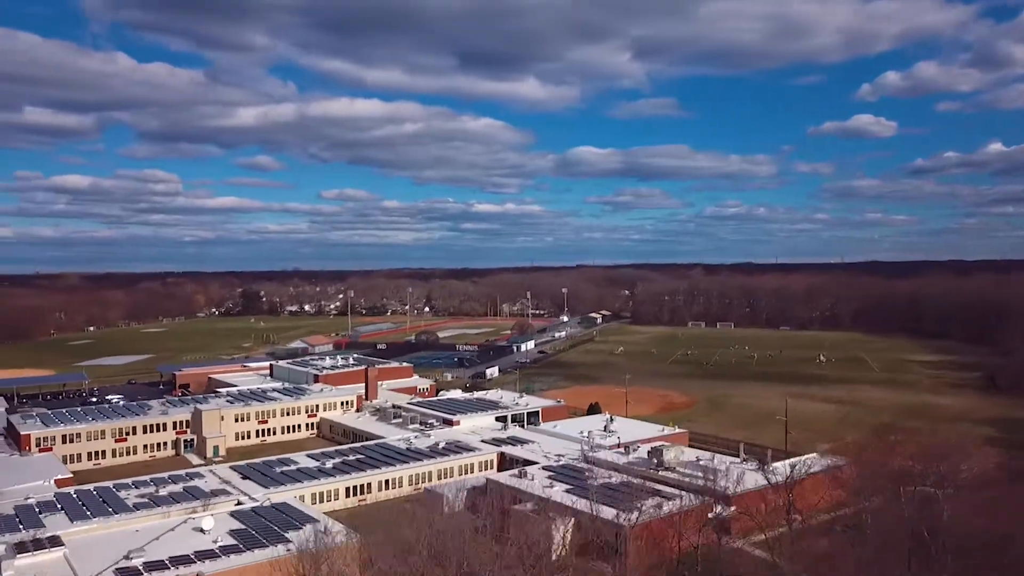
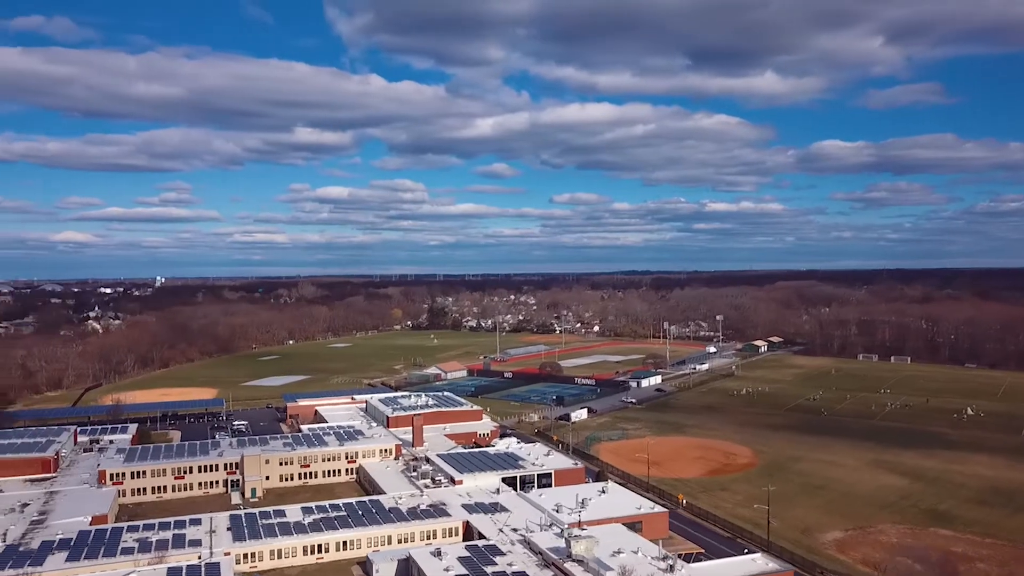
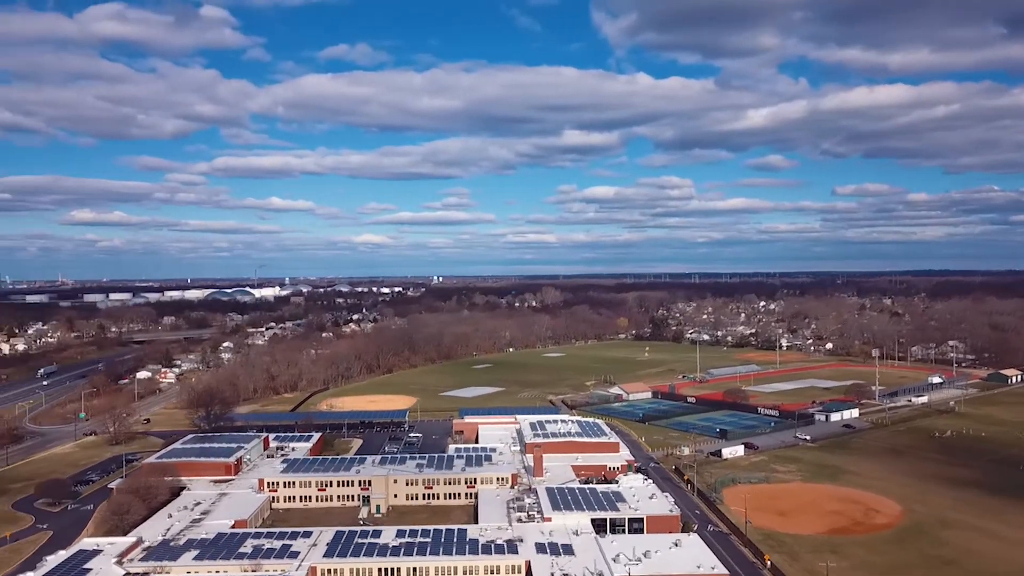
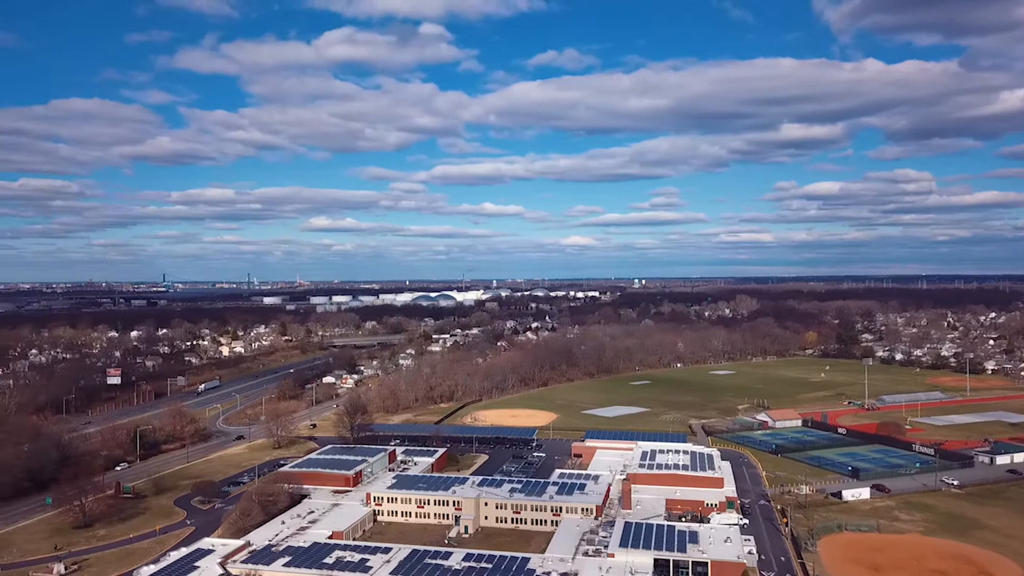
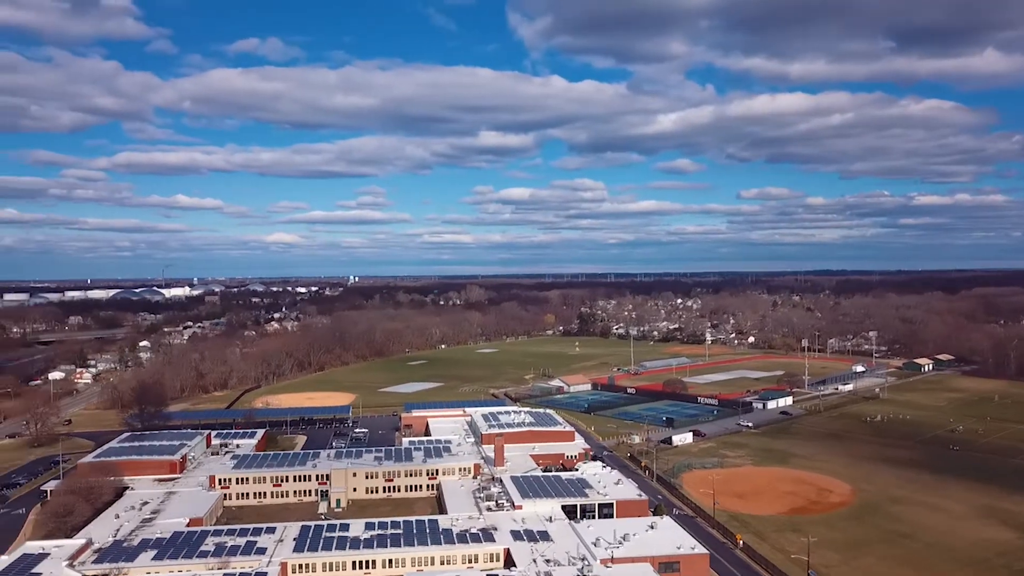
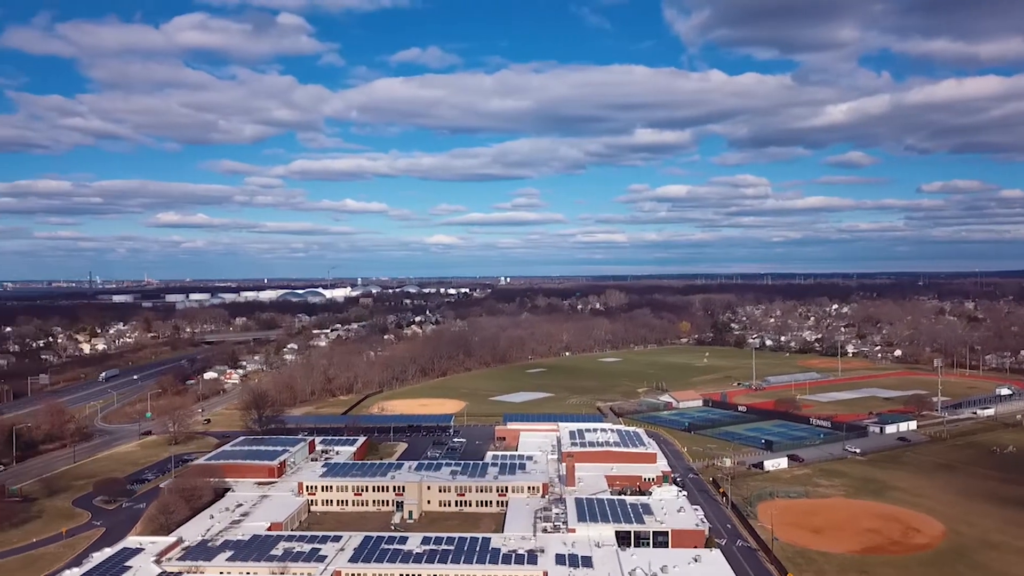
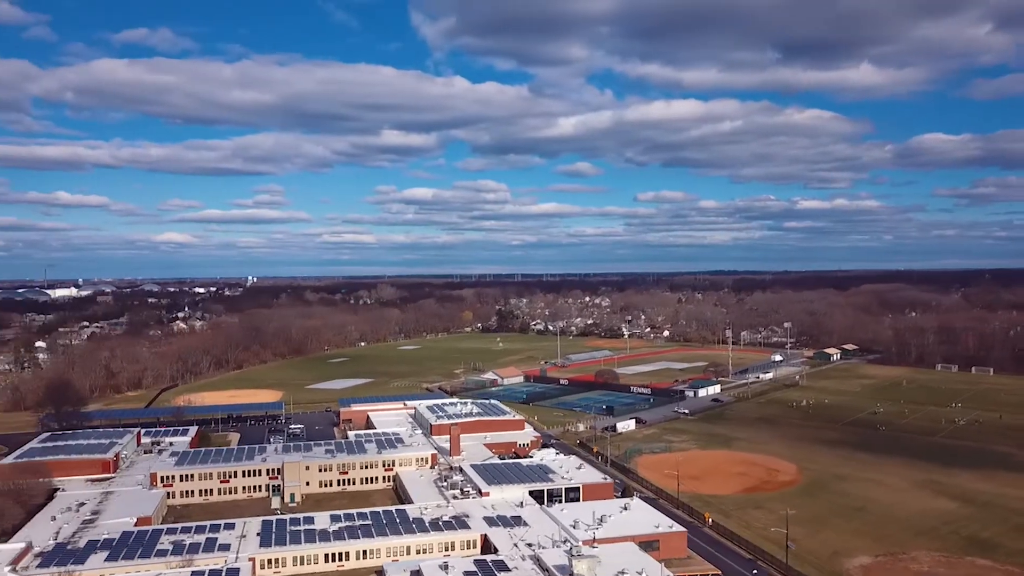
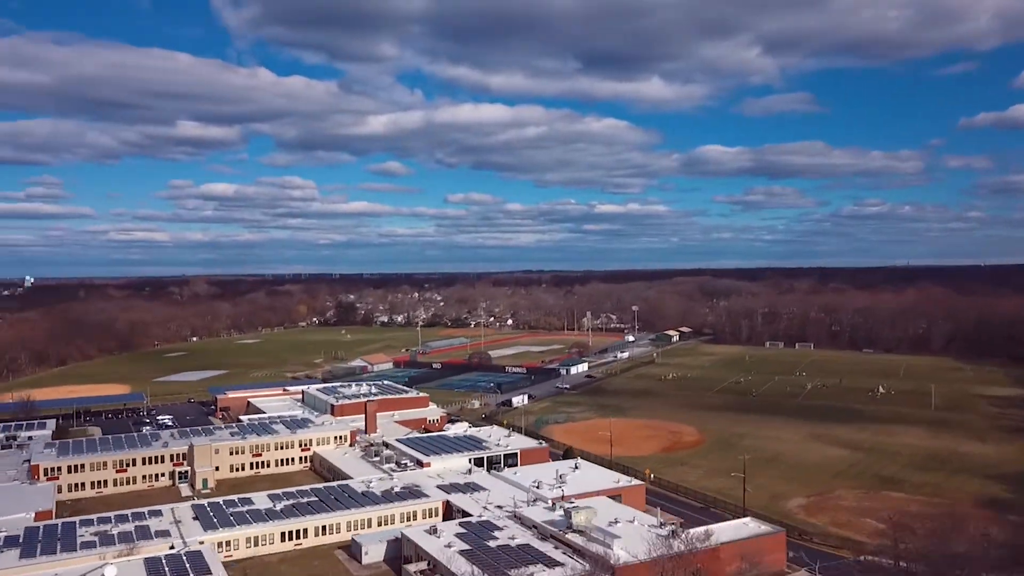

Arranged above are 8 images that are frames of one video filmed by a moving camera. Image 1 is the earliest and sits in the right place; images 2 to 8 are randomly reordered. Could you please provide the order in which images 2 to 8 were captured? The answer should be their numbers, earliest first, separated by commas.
8, 2, 7, 5, 3, 6, 4
